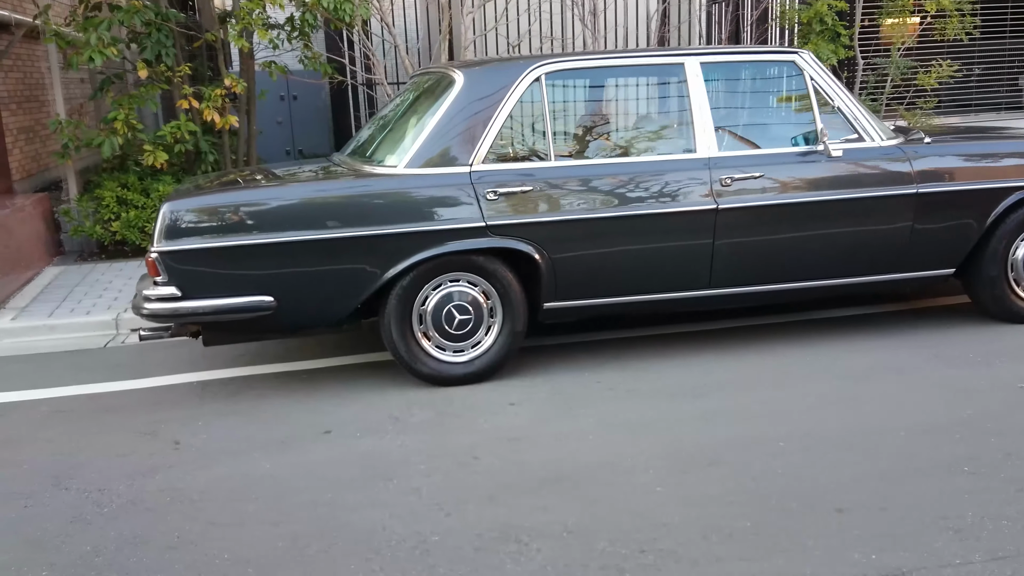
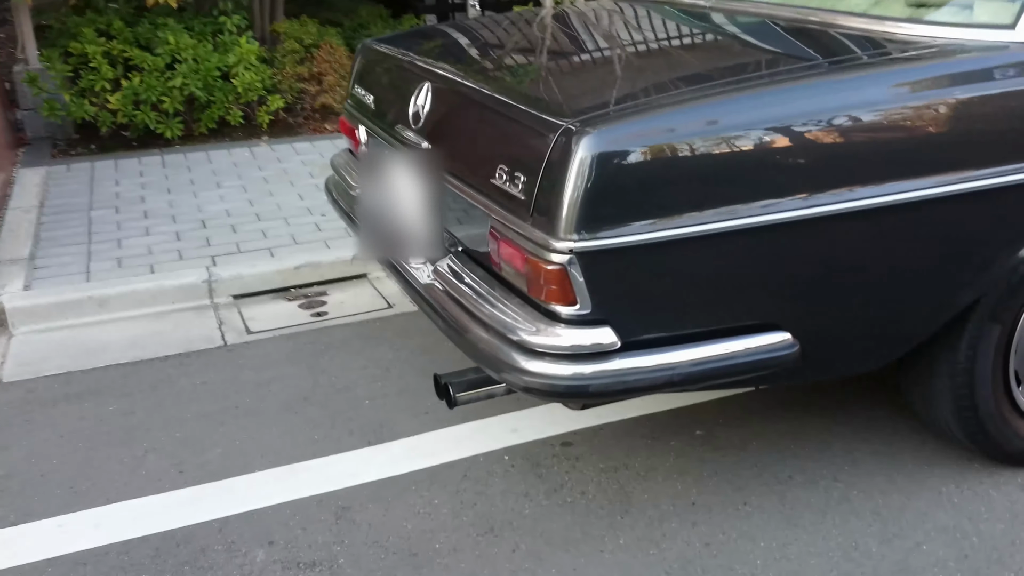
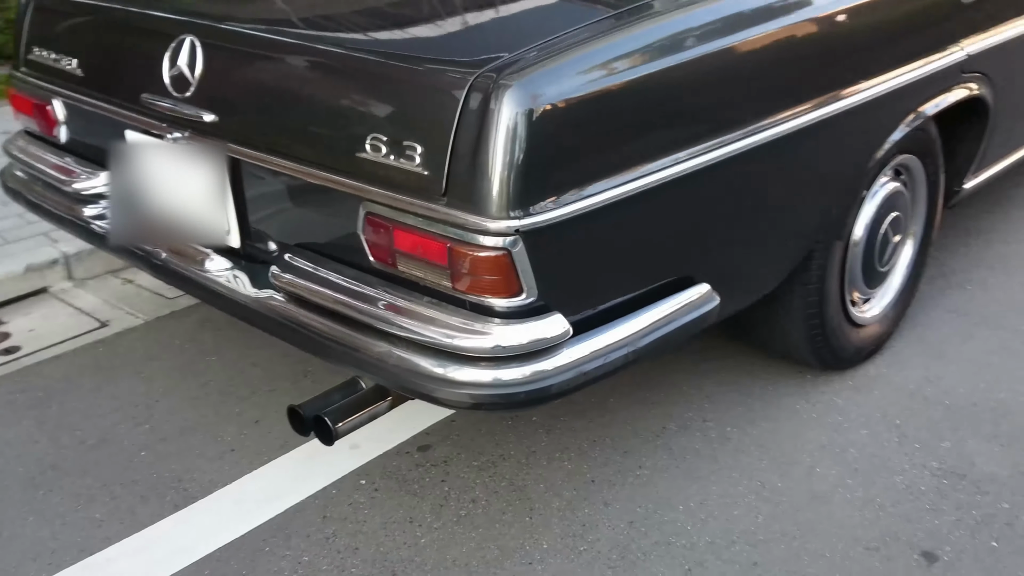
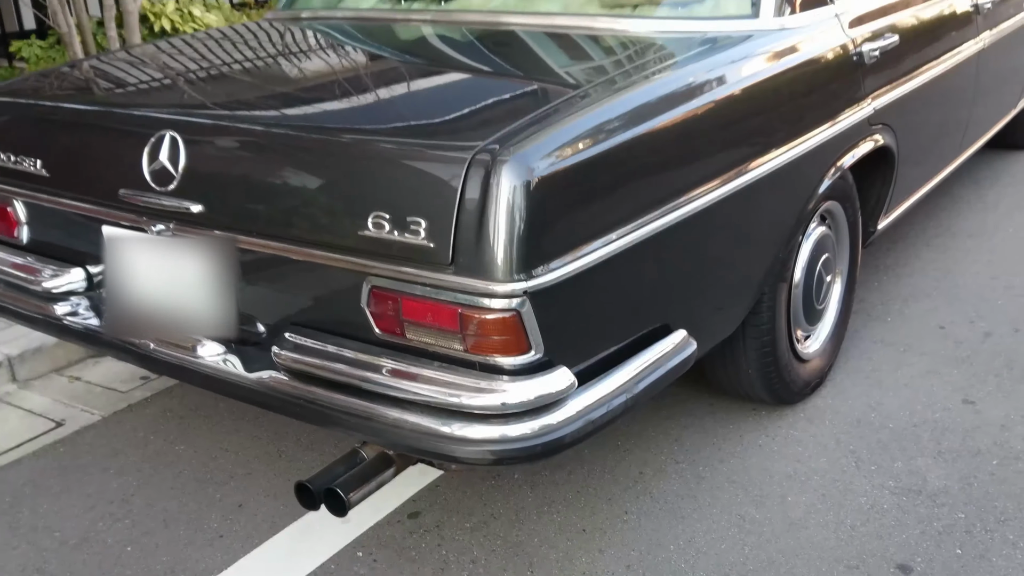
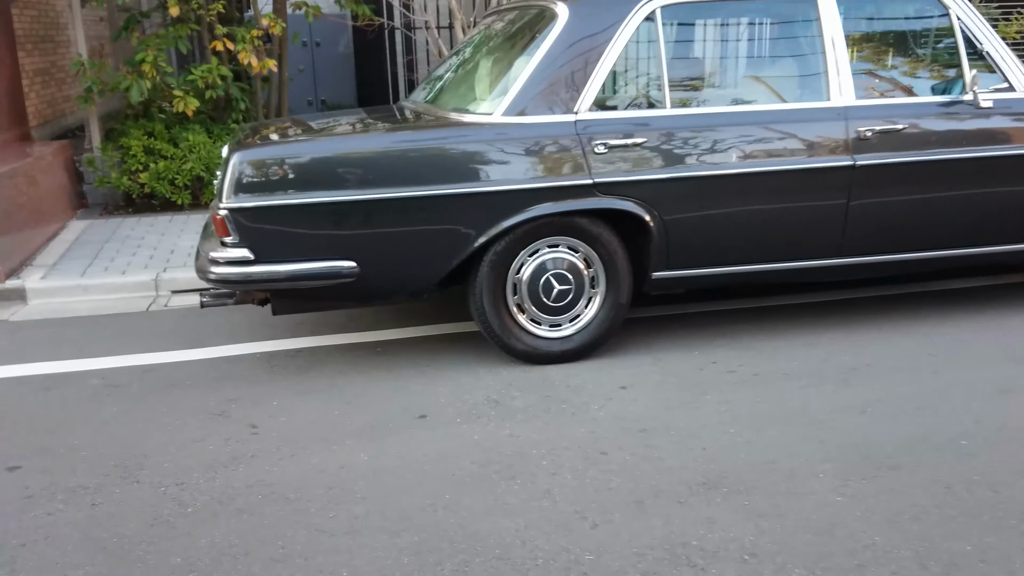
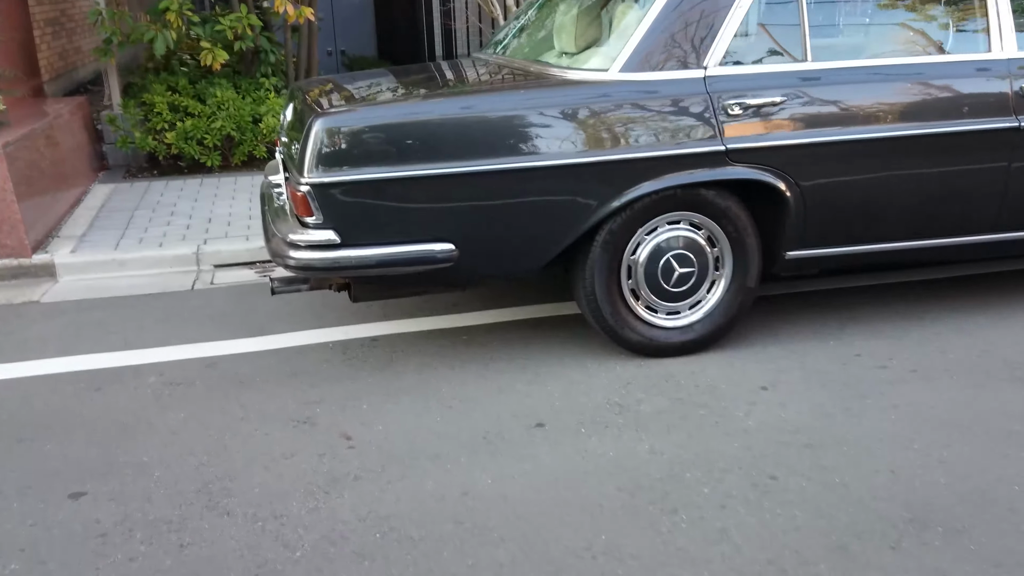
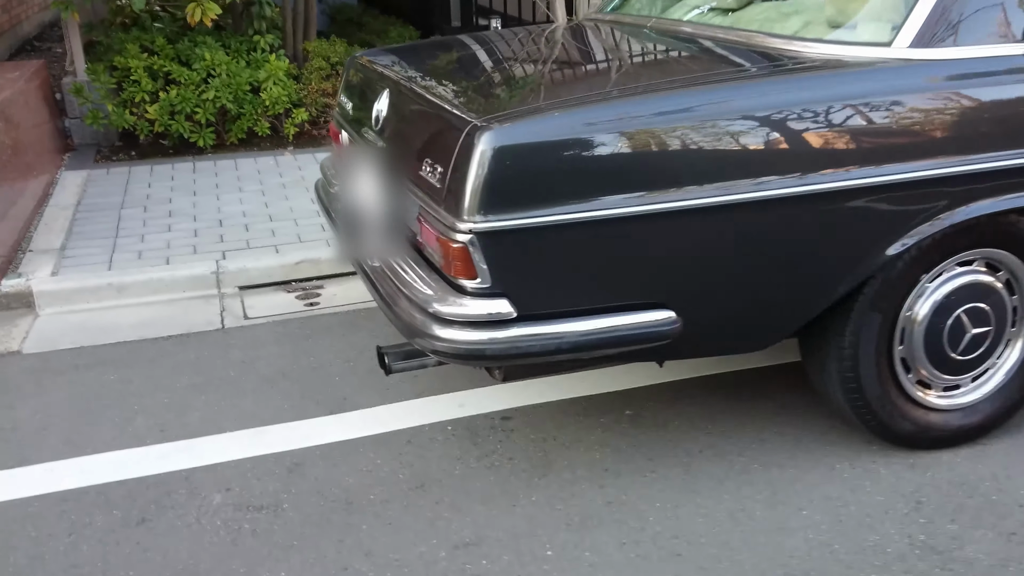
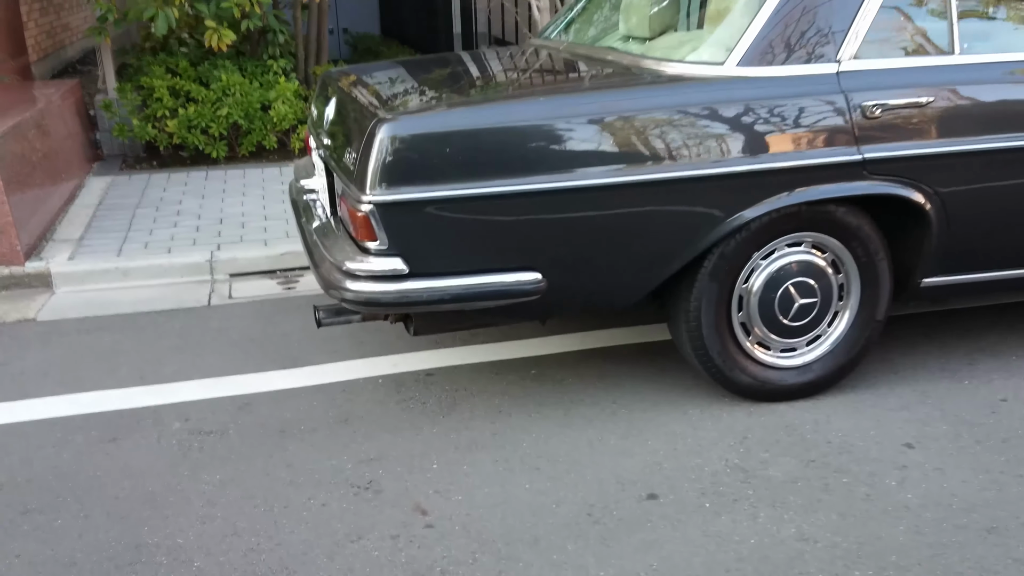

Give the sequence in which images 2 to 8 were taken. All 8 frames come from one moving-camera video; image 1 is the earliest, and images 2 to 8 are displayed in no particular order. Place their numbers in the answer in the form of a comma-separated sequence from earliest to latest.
5, 6, 8, 7, 2, 3, 4
